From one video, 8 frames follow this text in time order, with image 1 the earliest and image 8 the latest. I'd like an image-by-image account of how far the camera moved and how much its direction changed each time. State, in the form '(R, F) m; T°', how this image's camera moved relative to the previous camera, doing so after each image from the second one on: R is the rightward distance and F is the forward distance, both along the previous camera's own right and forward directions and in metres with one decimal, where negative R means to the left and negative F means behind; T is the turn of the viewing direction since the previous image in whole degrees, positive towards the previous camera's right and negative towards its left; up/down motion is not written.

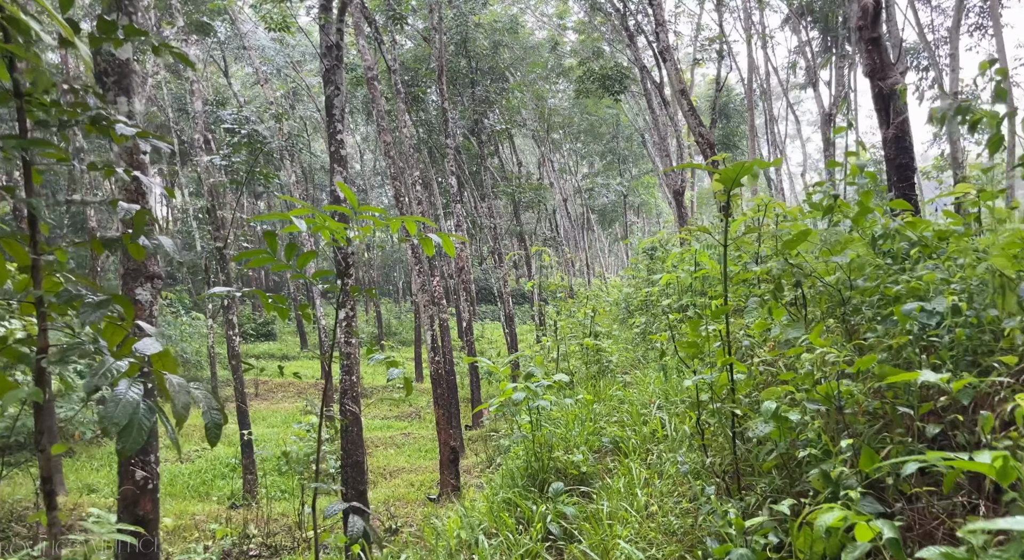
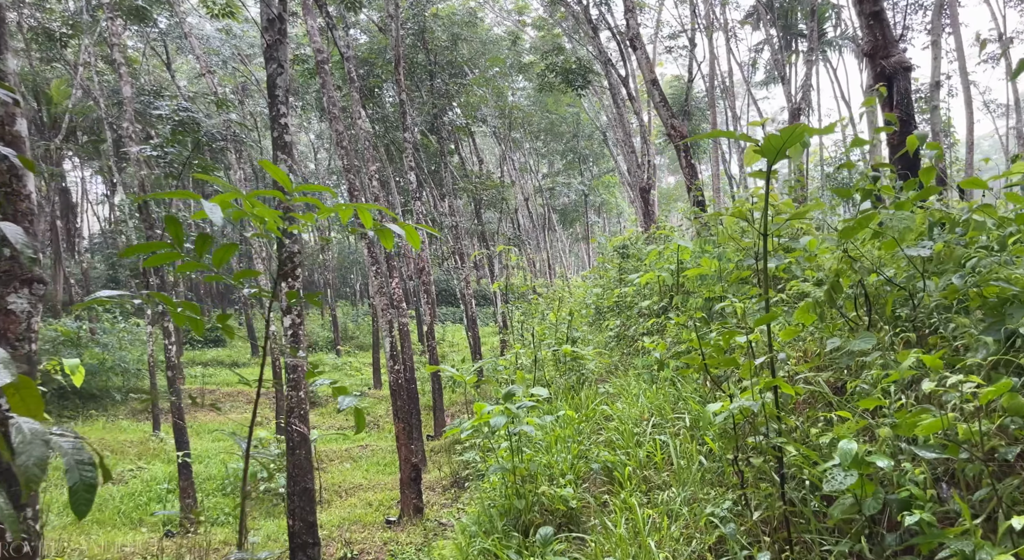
(-0.1, +0.8) m; +3°
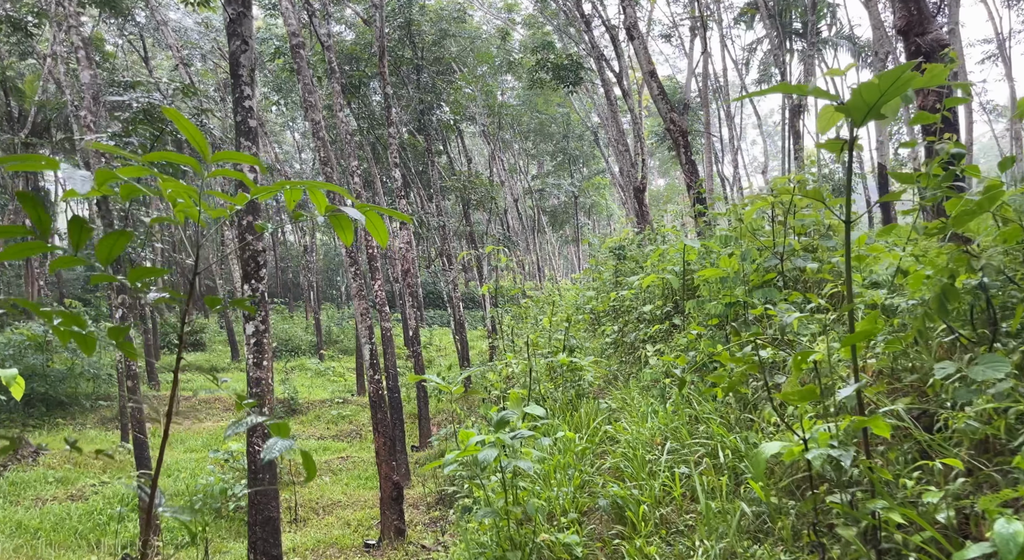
(0.0, +0.7) m; +1°
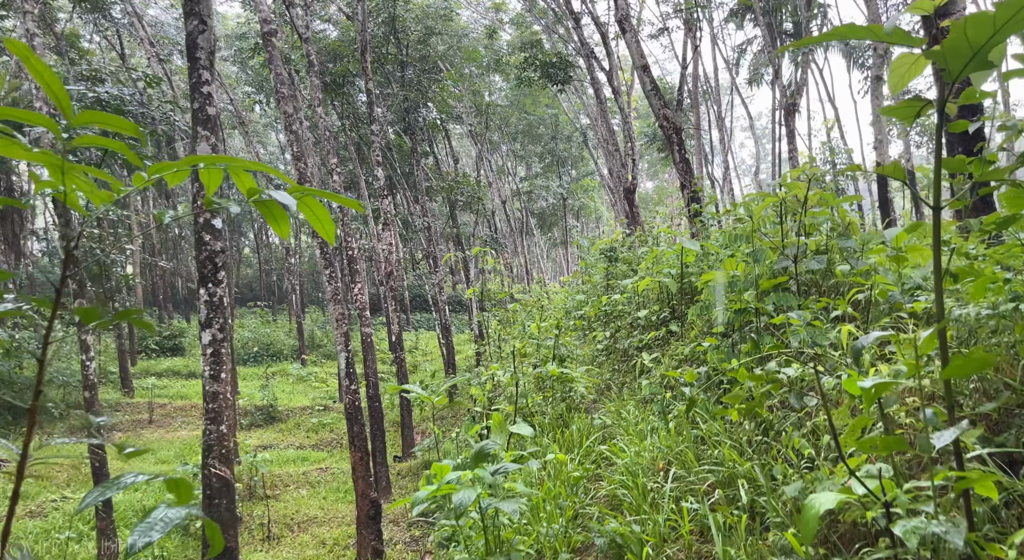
(0.0, +0.5) m; +1°
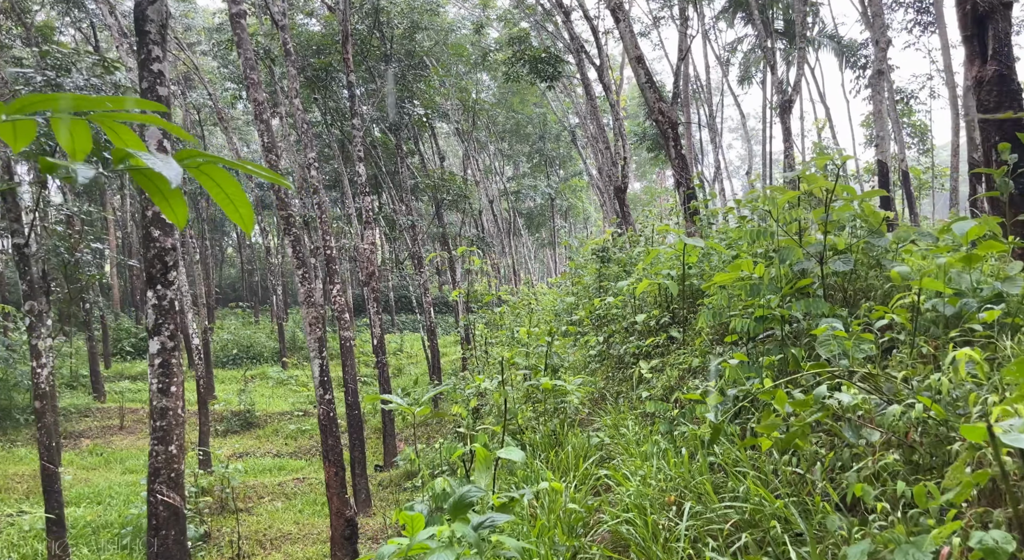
(0.0, +0.6) m; +1°
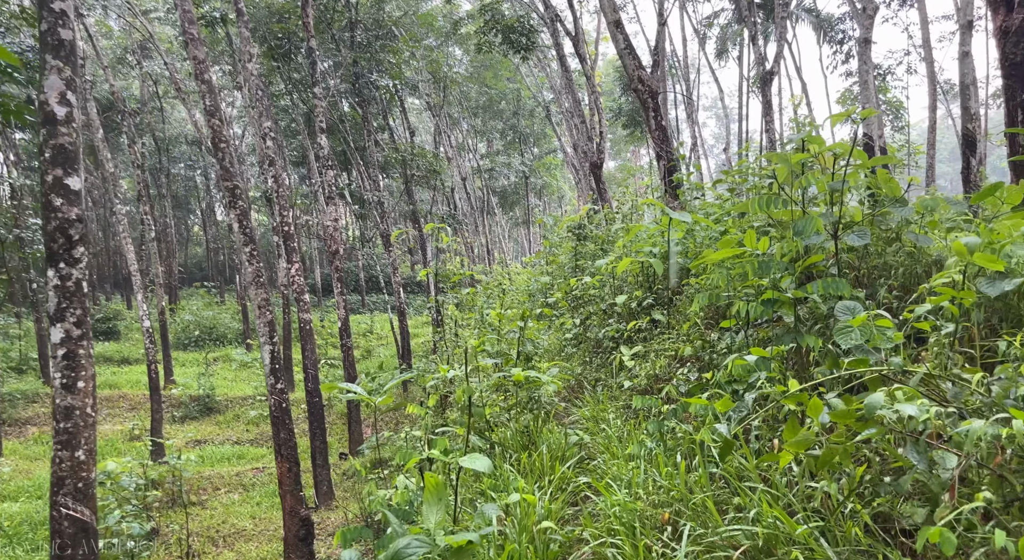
(0.0, +0.6) m; +2°
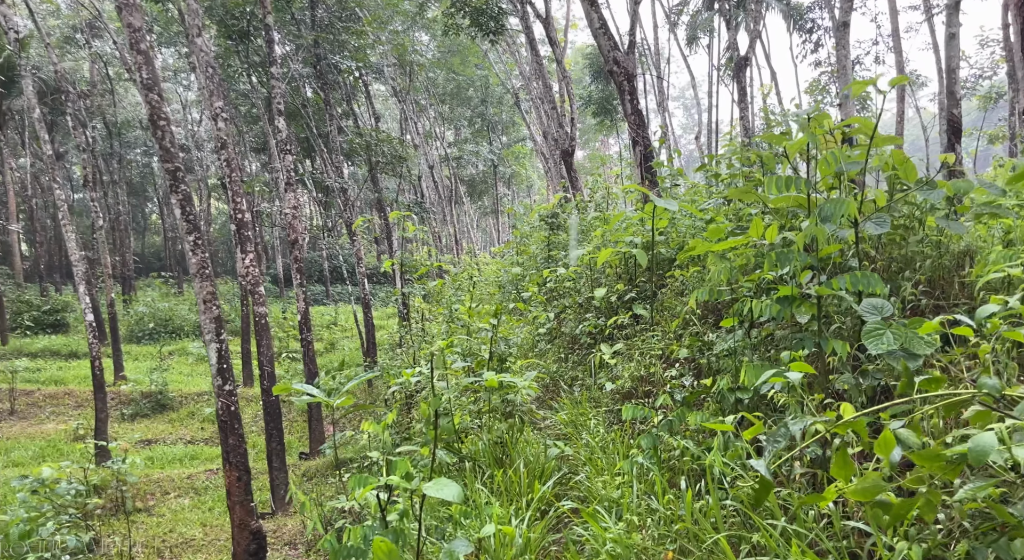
(0.0, +0.5) m; +2°
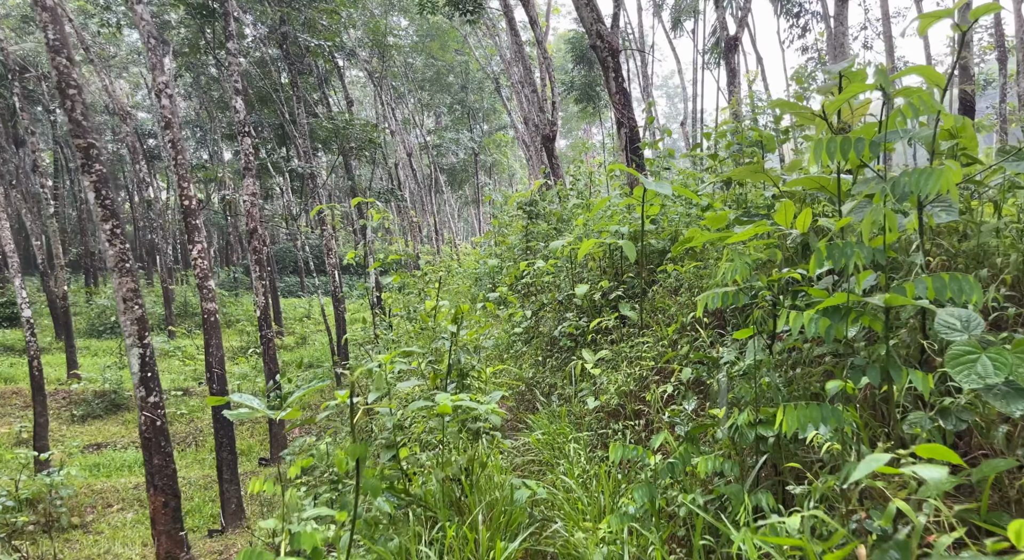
(+0.1, +0.8) m; +1°
